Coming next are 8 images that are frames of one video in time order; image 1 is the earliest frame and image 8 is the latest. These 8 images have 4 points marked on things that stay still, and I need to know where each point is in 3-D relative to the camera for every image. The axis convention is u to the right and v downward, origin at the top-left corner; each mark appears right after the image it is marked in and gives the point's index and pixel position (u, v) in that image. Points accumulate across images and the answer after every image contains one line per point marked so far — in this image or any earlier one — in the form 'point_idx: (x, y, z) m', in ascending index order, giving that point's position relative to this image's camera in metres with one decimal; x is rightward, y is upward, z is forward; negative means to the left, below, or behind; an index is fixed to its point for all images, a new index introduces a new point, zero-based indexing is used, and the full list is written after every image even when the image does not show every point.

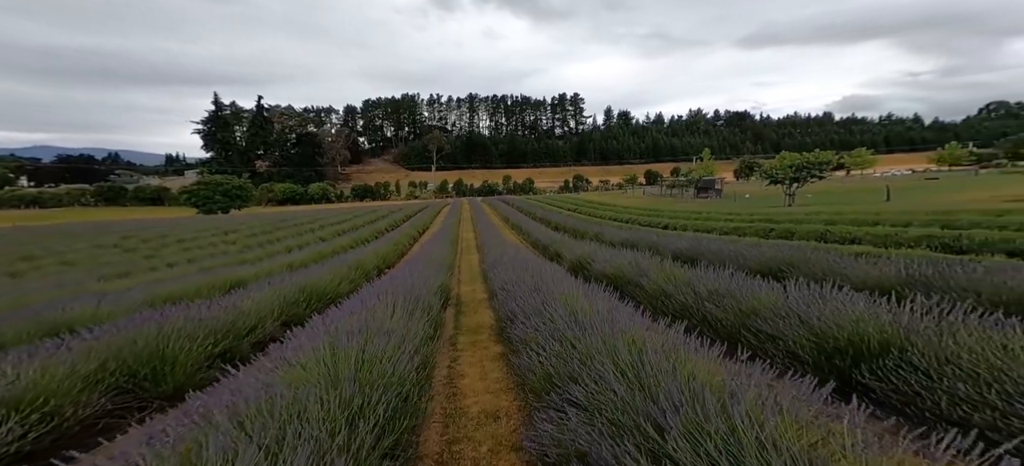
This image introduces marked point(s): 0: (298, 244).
0: (-6.4, -0.4, +12.8) m
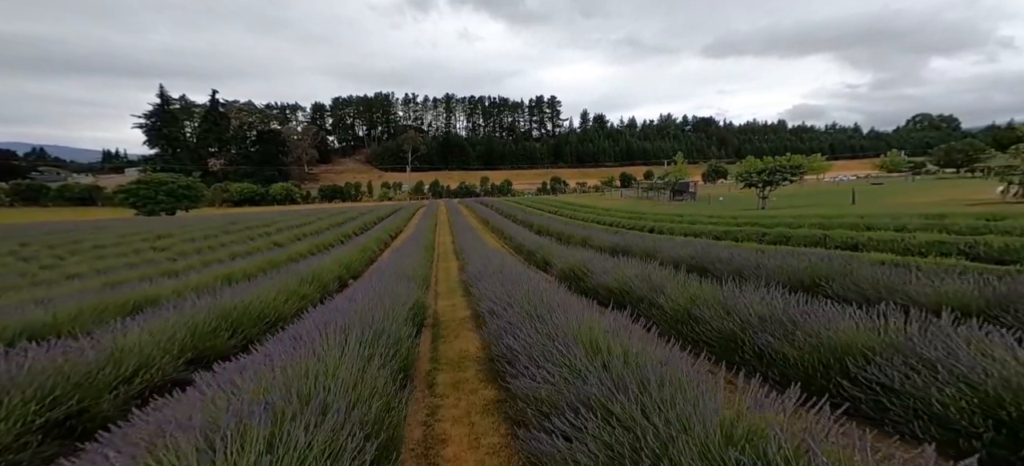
0: (-7.0, -0.5, +12.2) m
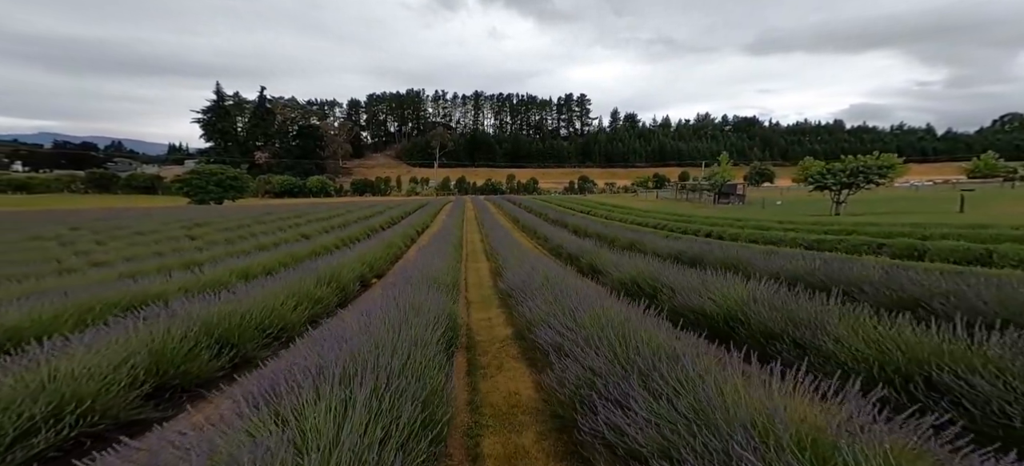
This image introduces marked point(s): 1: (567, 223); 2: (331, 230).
0: (-6.3, -0.2, +12.2) m
1: (+1.9, +0.4, +15.6) m
2: (-6.5, +0.1, +16.5) m
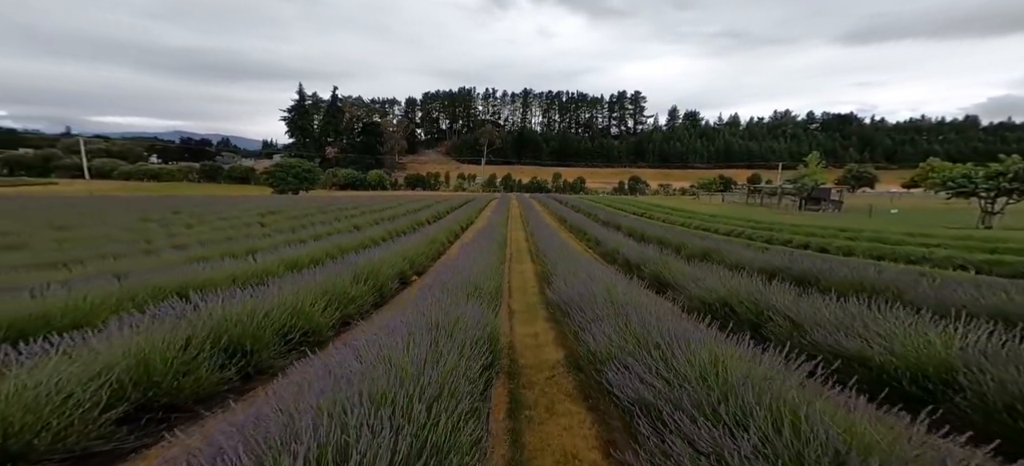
0: (-5.1, 0.0, +12.3) m
1: (+3.4, +0.3, +14.9) m
2: (-4.8, +0.4, +16.6) m
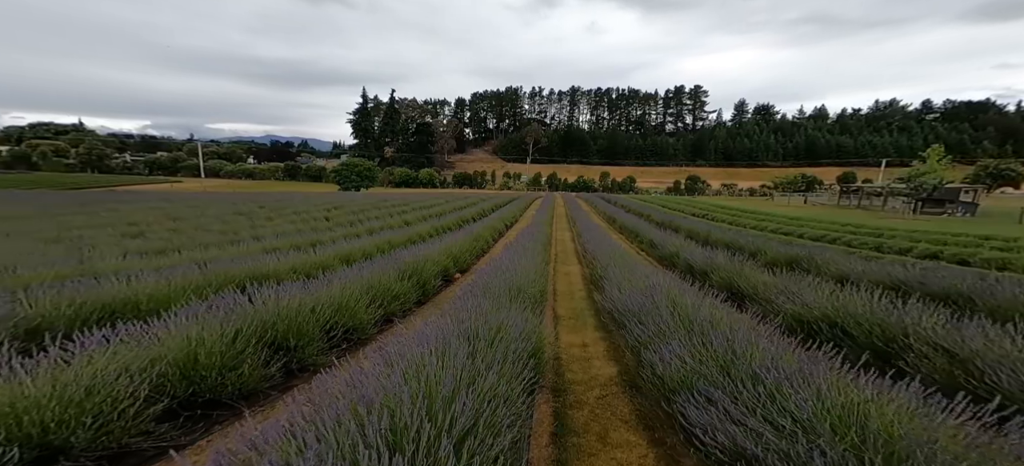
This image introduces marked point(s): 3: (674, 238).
0: (-3.7, +0.1, +12.3) m
1: (+5.0, +0.2, +14.0) m
2: (-3.1, +0.5, +16.5) m
3: (+4.0, -0.1, +11.5) m
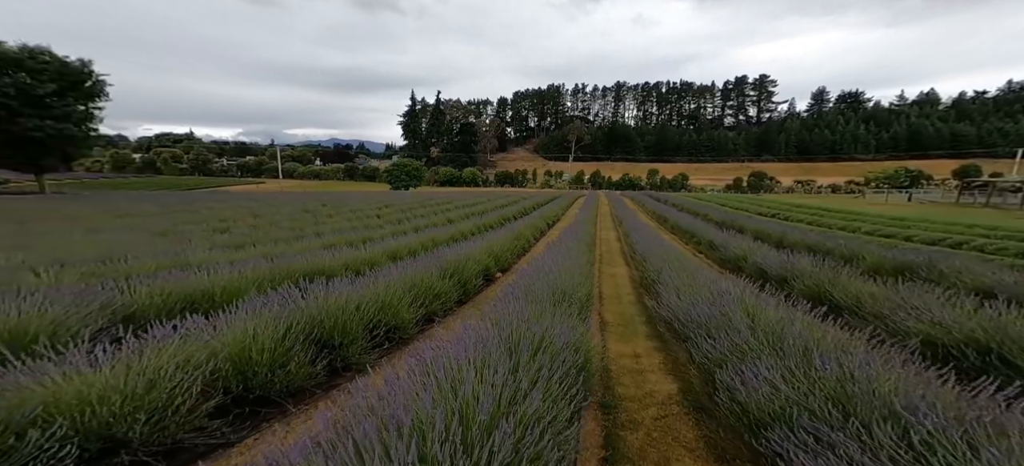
0: (-2.4, +0.2, +12.0) m
1: (+6.4, +0.2, +13.1) m
2: (-1.4, +0.6, +16.2) m
3: (+5.2, -0.1, +10.7) m
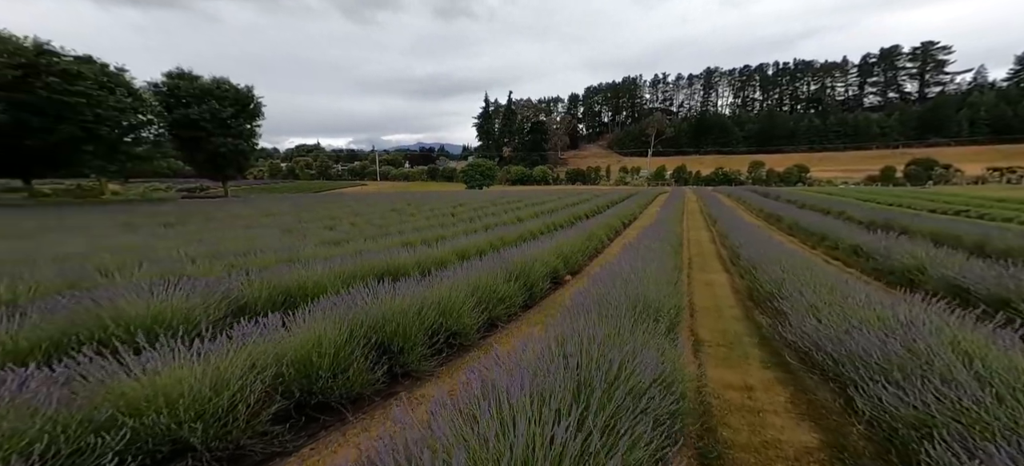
0: (-0.1, +0.2, +11.0) m
1: (+8.8, +0.2, +10.7) m
2: (+1.5, +0.6, +15.0) m
3: (+7.2, -0.2, +8.5) m
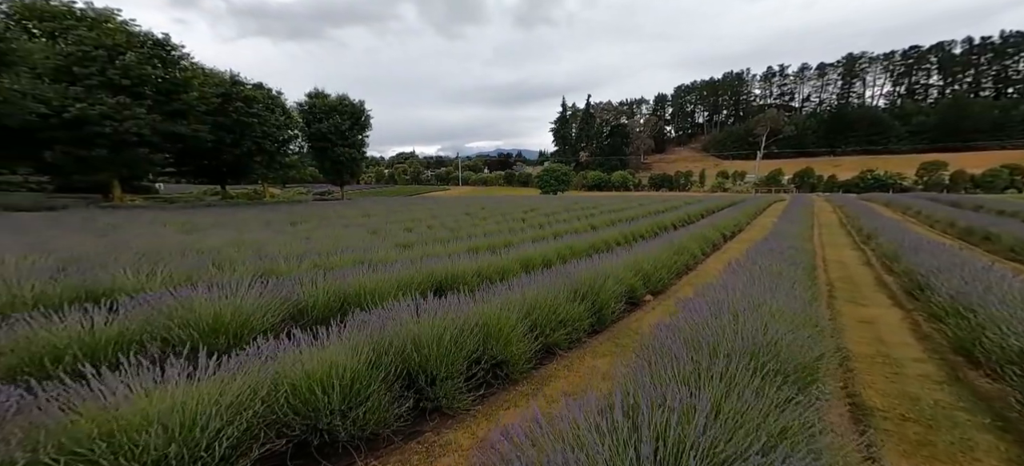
0: (+2.5, -0.2, +9.0) m
1: (+11.2, -0.3, +7.1) m
2: (+4.8, +0.2, +12.7) m
3: (+9.3, -0.6, +5.2) m
